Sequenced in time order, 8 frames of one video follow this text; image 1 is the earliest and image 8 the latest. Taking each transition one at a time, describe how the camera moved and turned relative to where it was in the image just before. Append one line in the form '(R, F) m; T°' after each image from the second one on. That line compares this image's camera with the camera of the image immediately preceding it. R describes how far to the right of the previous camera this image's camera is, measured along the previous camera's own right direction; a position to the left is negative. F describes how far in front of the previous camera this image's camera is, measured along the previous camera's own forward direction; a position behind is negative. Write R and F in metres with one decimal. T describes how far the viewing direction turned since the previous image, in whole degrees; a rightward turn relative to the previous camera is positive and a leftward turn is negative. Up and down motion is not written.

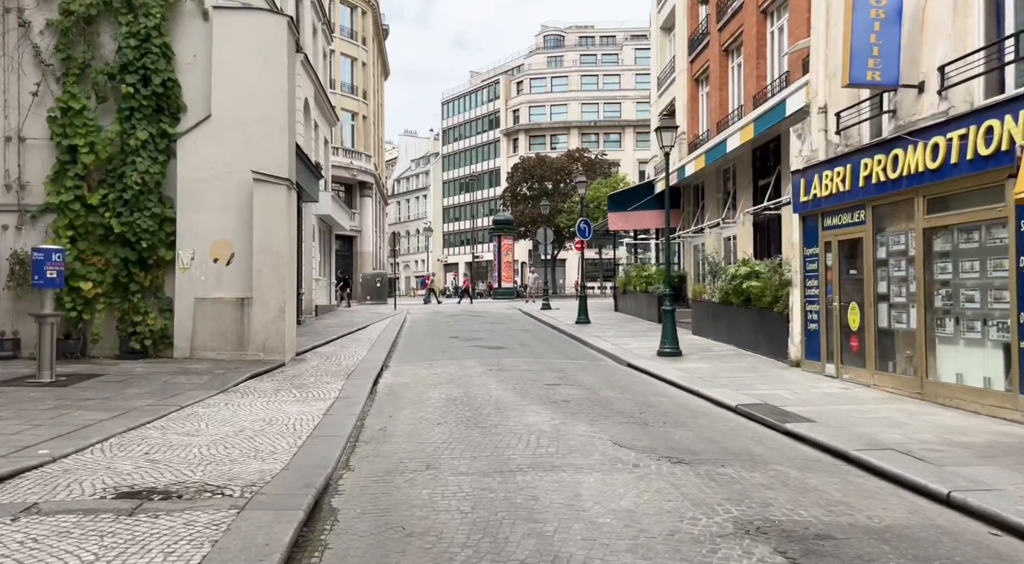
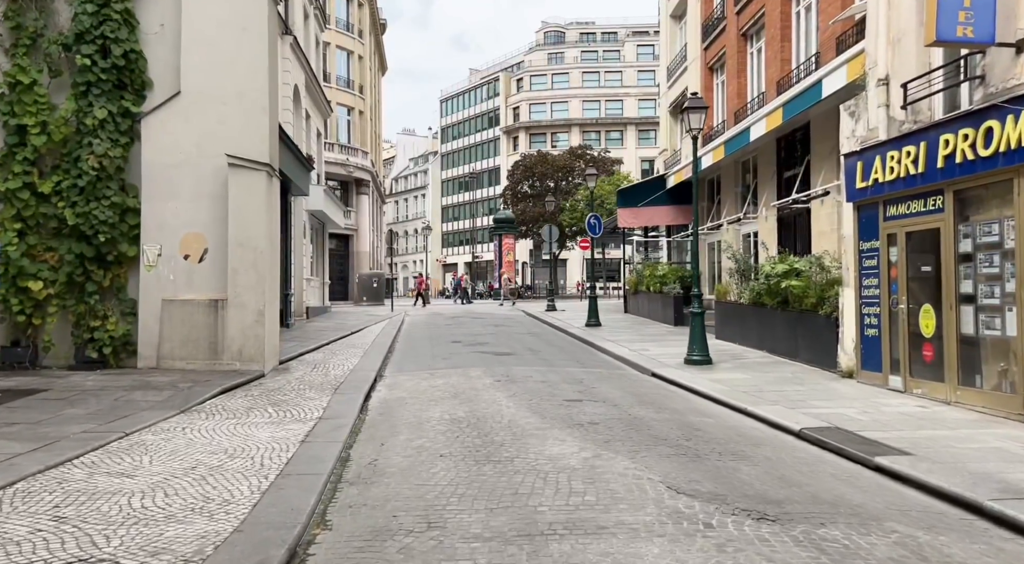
(-0.2, +1.6) m; 0°
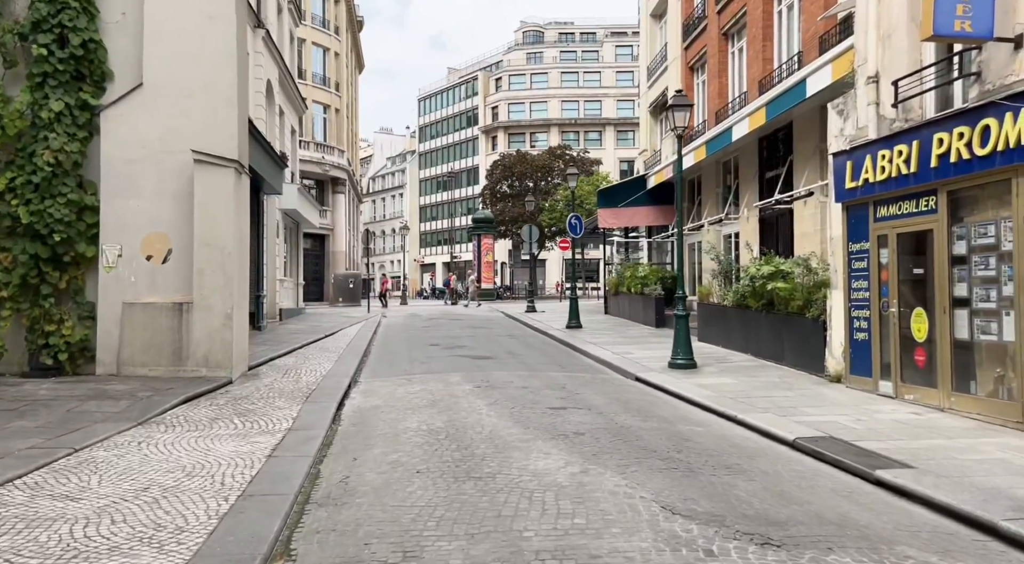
(0.0, +0.4) m; +2°
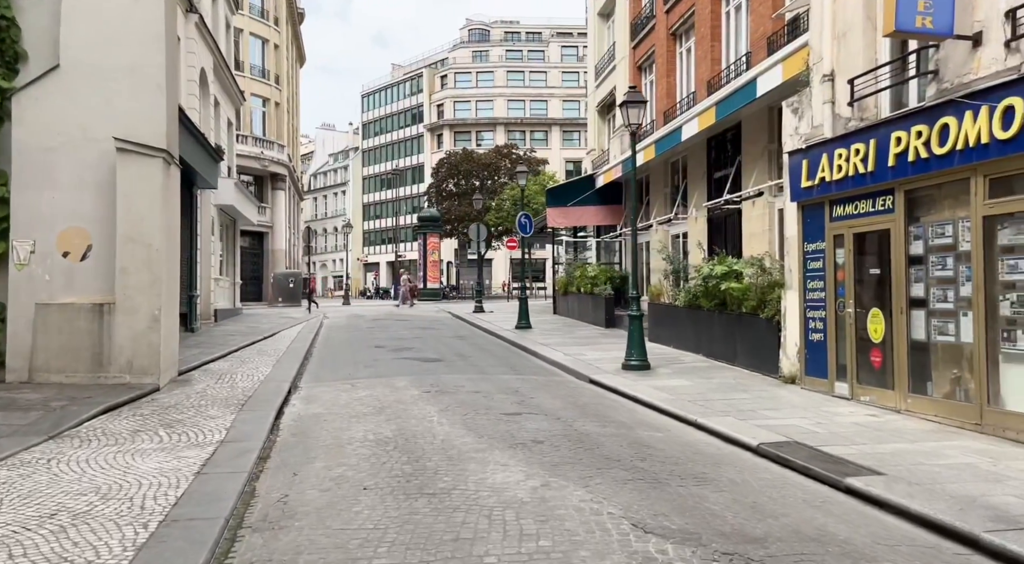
(-0.1, +0.4) m; +4°
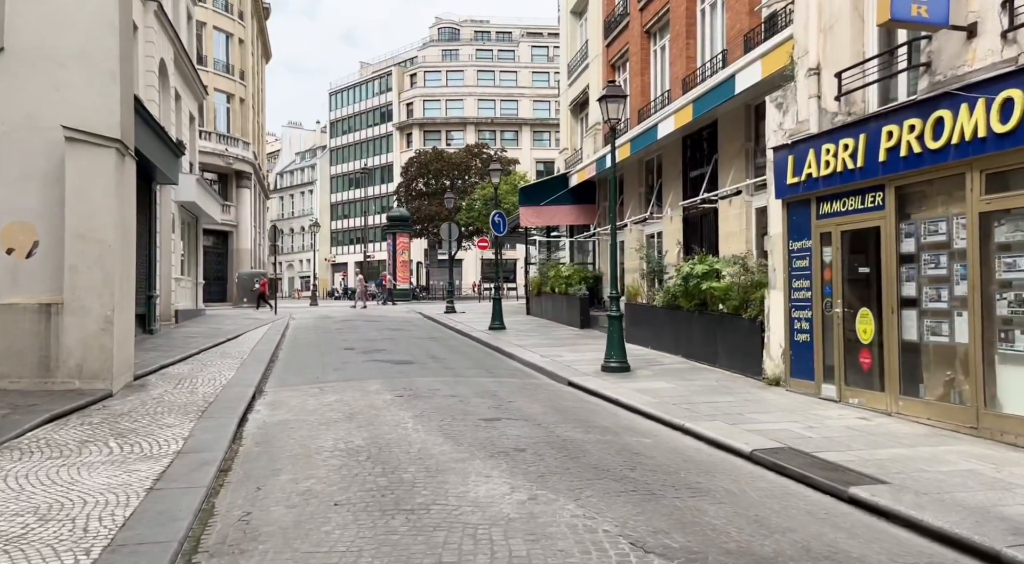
(-0.1, +0.4) m; +2°
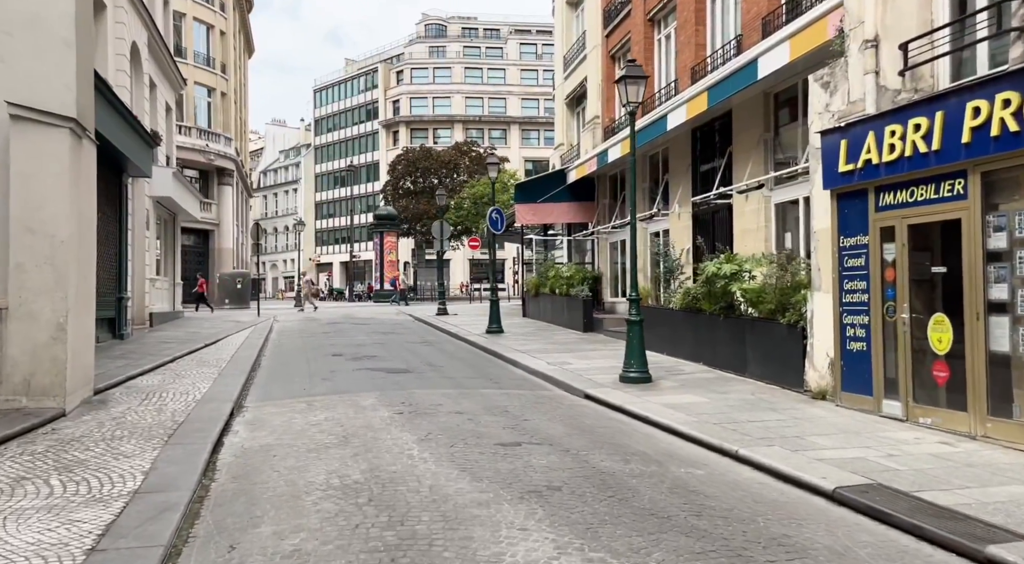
(-0.3, +1.2) m; +1°
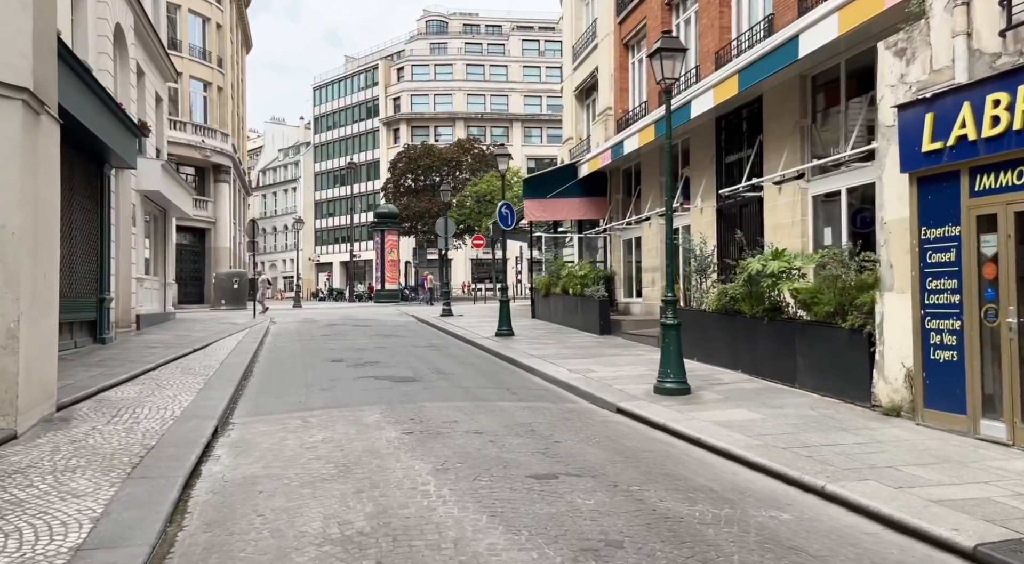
(-0.3, +1.2) m; 0°
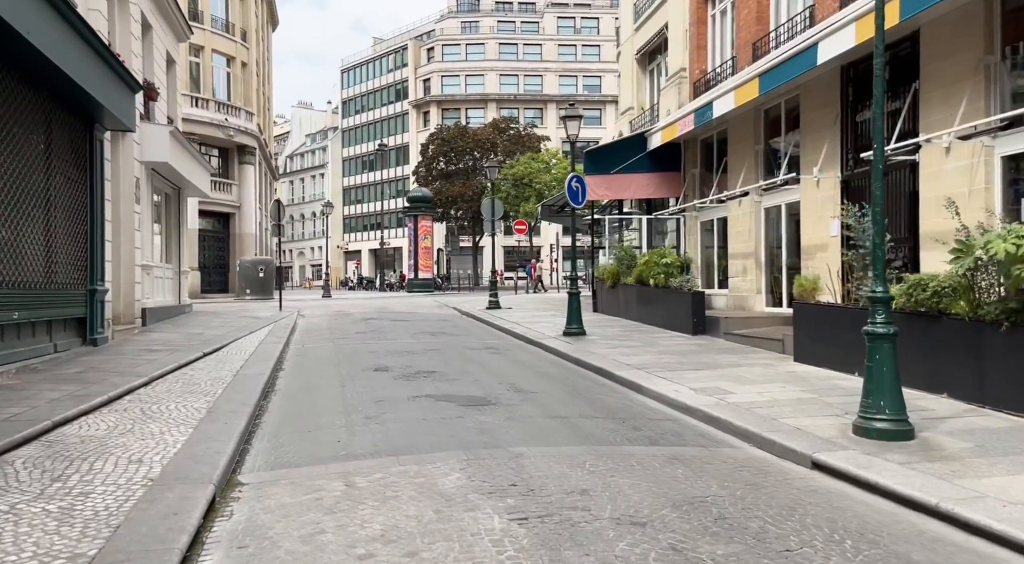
(-0.9, +3.1) m; -2°
